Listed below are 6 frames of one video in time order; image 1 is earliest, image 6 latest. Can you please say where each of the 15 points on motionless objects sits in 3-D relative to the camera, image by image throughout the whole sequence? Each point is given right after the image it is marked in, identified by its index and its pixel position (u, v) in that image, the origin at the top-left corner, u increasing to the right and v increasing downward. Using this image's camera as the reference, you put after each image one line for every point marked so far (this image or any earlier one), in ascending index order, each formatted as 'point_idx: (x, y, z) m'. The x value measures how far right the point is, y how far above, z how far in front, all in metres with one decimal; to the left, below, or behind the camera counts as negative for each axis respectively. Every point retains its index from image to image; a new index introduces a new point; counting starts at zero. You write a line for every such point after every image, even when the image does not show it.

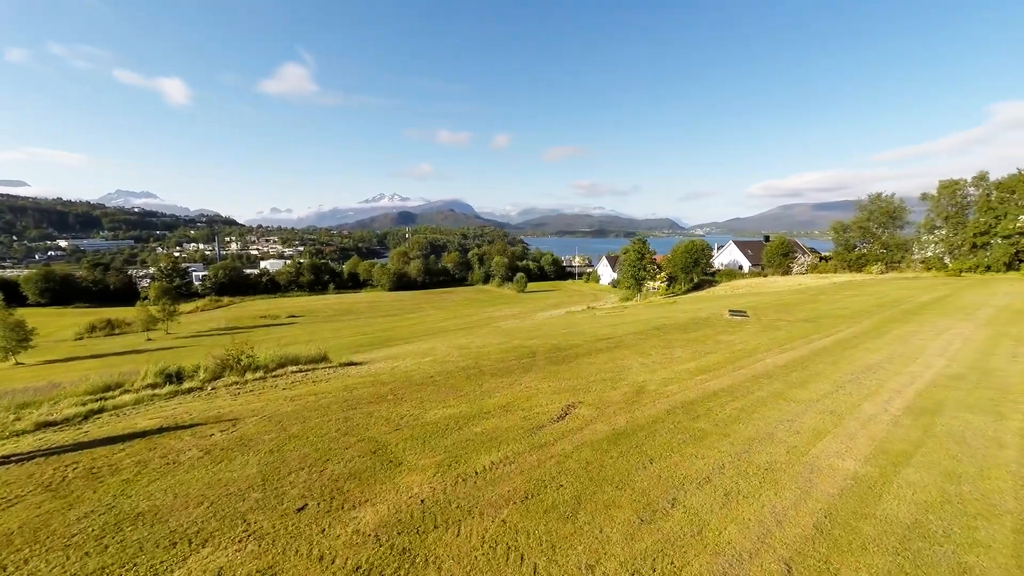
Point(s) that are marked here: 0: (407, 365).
0: (-3.2, -2.3, +13.2) m
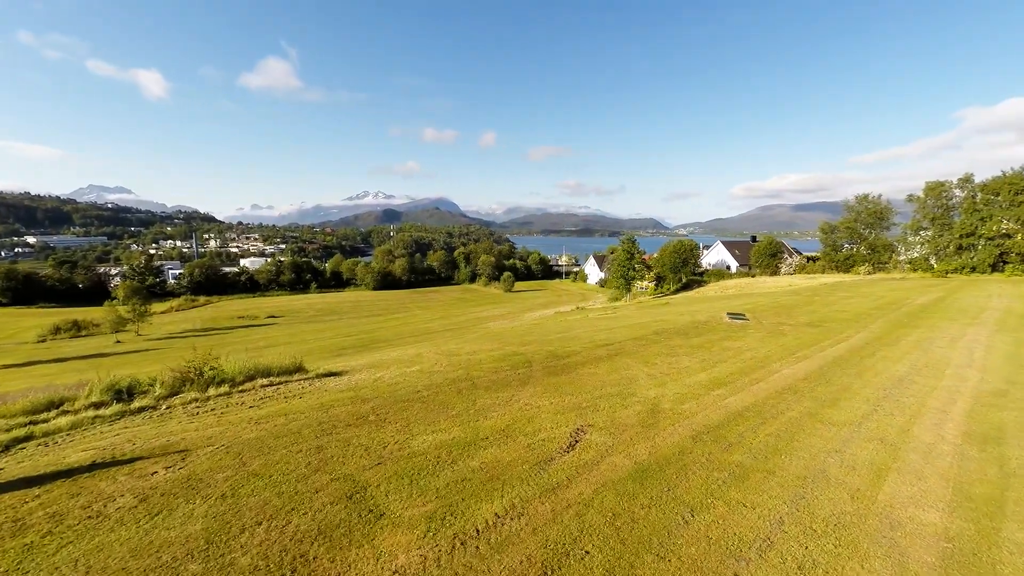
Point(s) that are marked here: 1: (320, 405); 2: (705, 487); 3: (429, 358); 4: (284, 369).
0: (-3.4, -2.4, +12.0) m
1: (-3.9, -2.4, +8.9) m
2: (+2.2, -2.3, +4.9) m
3: (-2.9, -2.4, +15.1) m
4: (-6.4, -2.3, +12.2) m
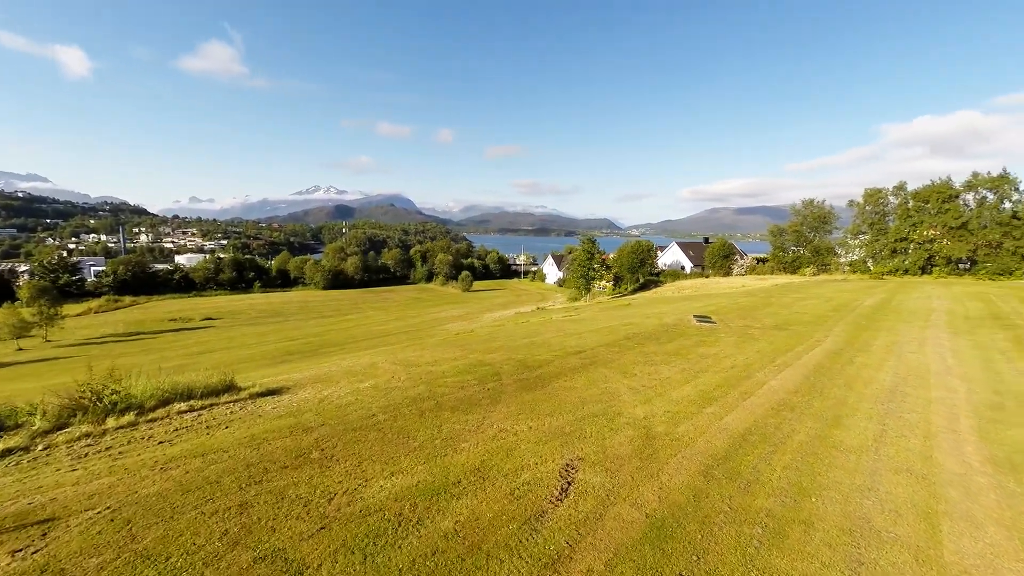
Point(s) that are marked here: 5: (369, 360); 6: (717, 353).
0: (-4.2, -2.5, +10.5) m
1: (-4.4, -2.5, +7.3) m
2: (+2.1, -2.4, +4.0) m
3: (-4.0, -2.6, +13.6) m
4: (-7.2, -2.4, +10.3) m
5: (-5.4, -2.8, +16.6) m
6: (+6.1, -2.0, +13.0) m
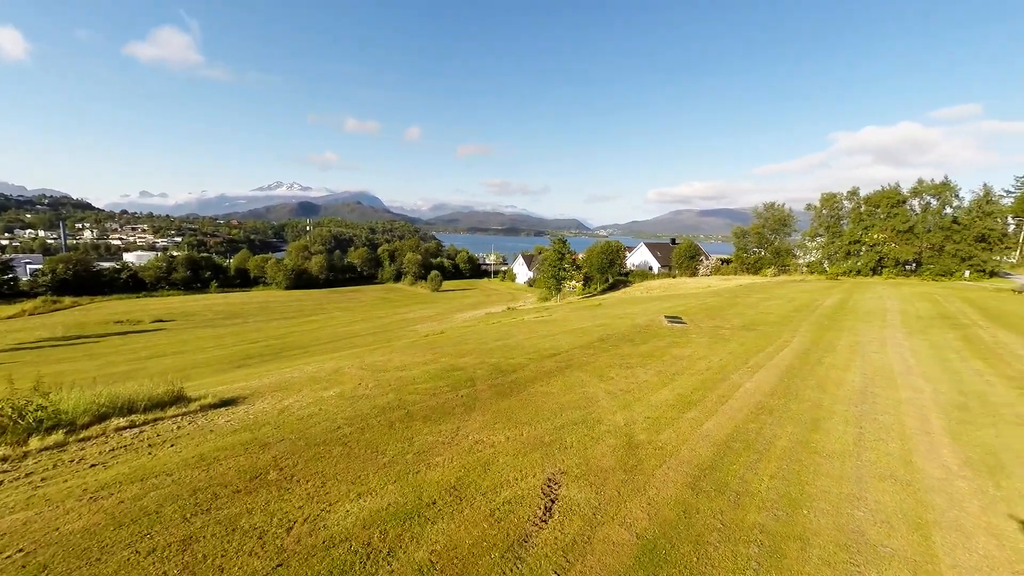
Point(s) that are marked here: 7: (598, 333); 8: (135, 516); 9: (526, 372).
0: (-4.7, -2.6, +9.8) m
1: (-4.8, -2.6, +6.6) m
2: (+1.9, -2.5, +3.7) m
3: (-4.7, -2.6, +12.9) m
4: (-7.7, -2.5, +9.4) m
5: (-6.5, -2.8, +15.8) m
6: (+5.4, -2.0, +13.0) m
7: (+3.4, -1.8, +17.4) m
8: (-4.4, -2.6, +5.0) m
9: (+0.4, -2.3, +11.8) m
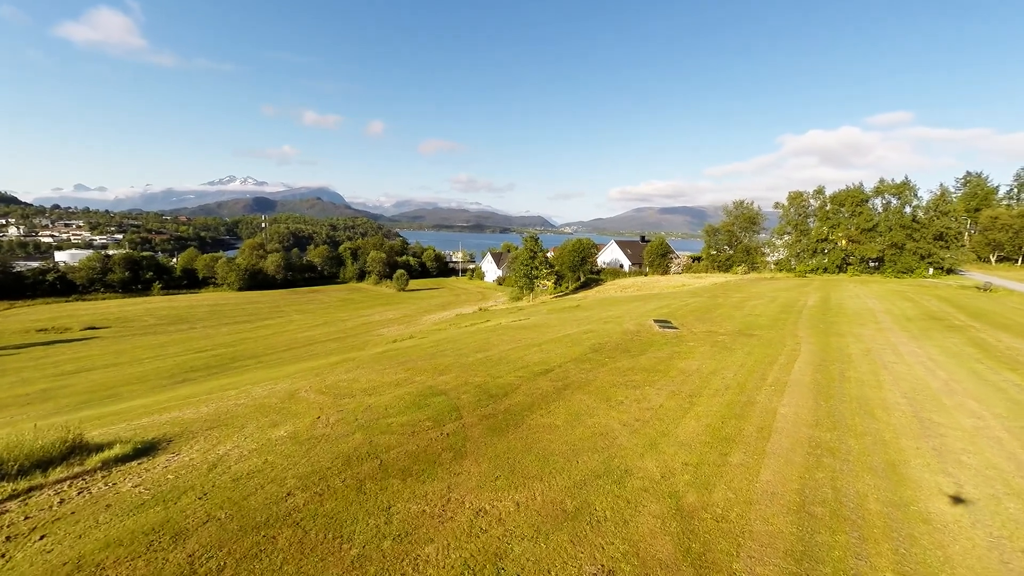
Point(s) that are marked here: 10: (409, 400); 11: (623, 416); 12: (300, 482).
0: (-4.8, -2.9, +7.7) m
1: (-4.6, -2.9, +4.5) m
2: (+2.3, -2.7, +2.1) m
3: (-5.0, -2.9, +10.8) m
4: (-7.7, -2.8, +7.1) m
5: (-7.0, -3.1, +13.6) m
6: (+5.0, -2.2, +11.7) m
7: (+2.8, -2.0, +15.9) m
8: (-4.0, -2.9, +3.0) m
9: (+0.2, -2.5, +10.1) m
10: (-2.4, -2.6, +10.0) m
11: (+2.2, -2.5, +8.5) m
12: (-3.0, -2.8, +6.3) m
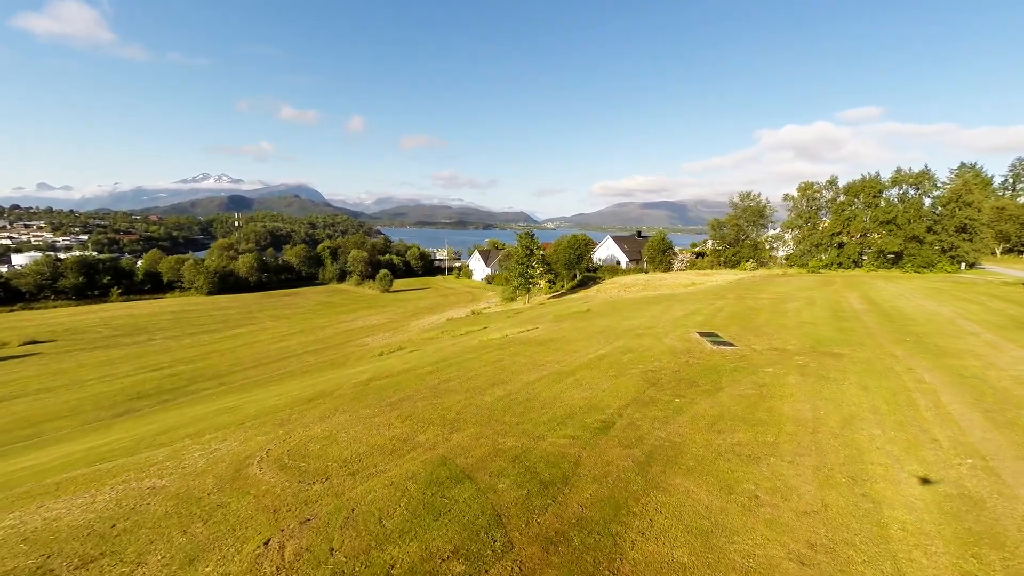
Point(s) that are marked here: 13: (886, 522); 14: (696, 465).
0: (-3.7, -3.4, +4.0) m
1: (-3.4, -3.4, +0.8) m
2: (+3.6, -3.2, -1.3) m
3: (-4.1, -3.4, +7.1) m
4: (-6.7, -3.3, +3.3) m
5: (-6.1, -3.6, +9.8) m
6: (+5.9, -2.5, +8.3) m
7: (+3.5, -2.3, +12.4) m
8: (-2.8, -3.5, -0.7) m
9: (+1.1, -2.9, +6.5) m
10: (-1.4, -3.1, +6.4) m
11: (+3.2, -2.9, +5.1) m
12: (-1.9, -3.3, +2.6) m
13: (+4.5, -2.8, +5.3) m
14: (+2.9, -2.8, +7.0) m
